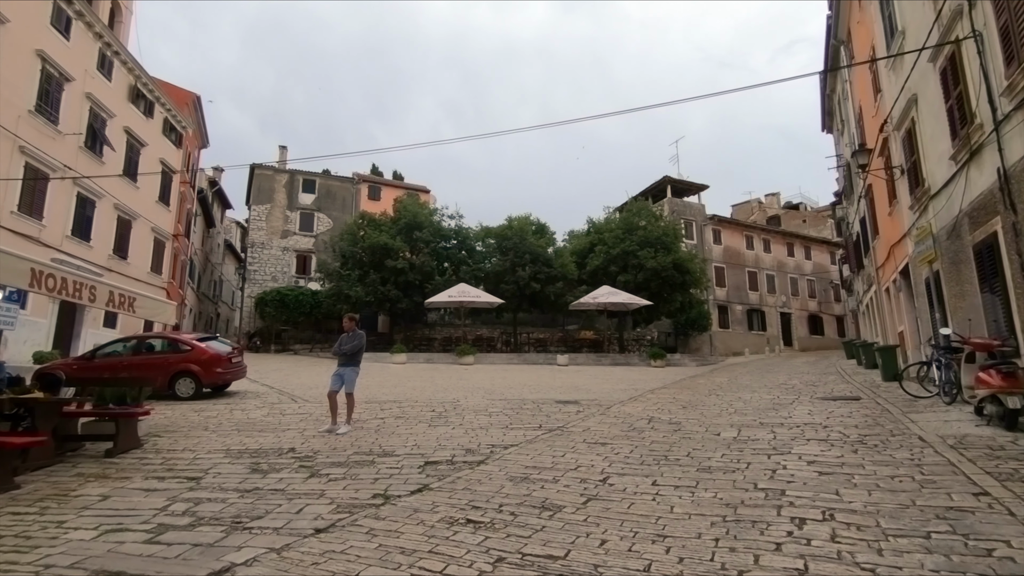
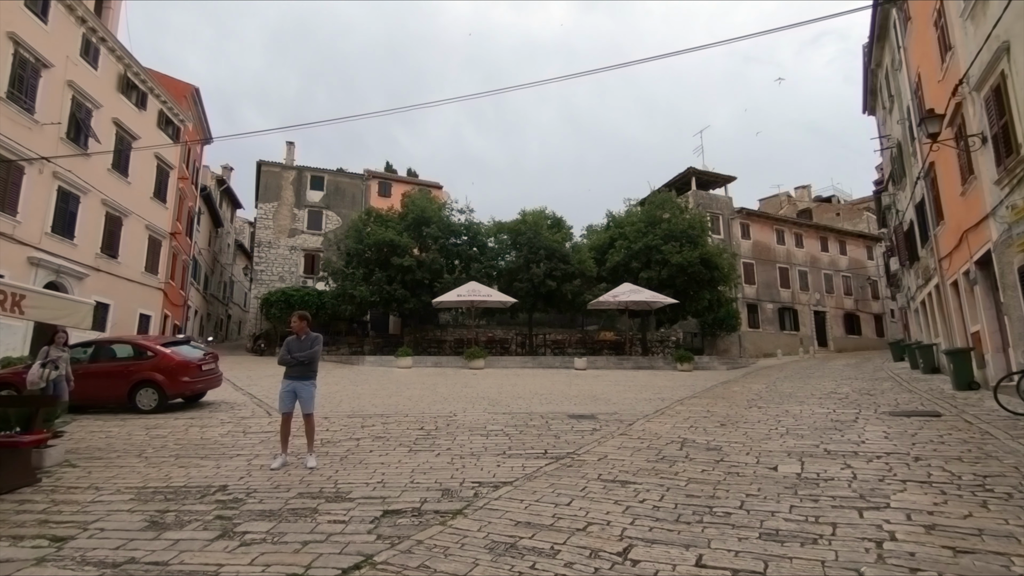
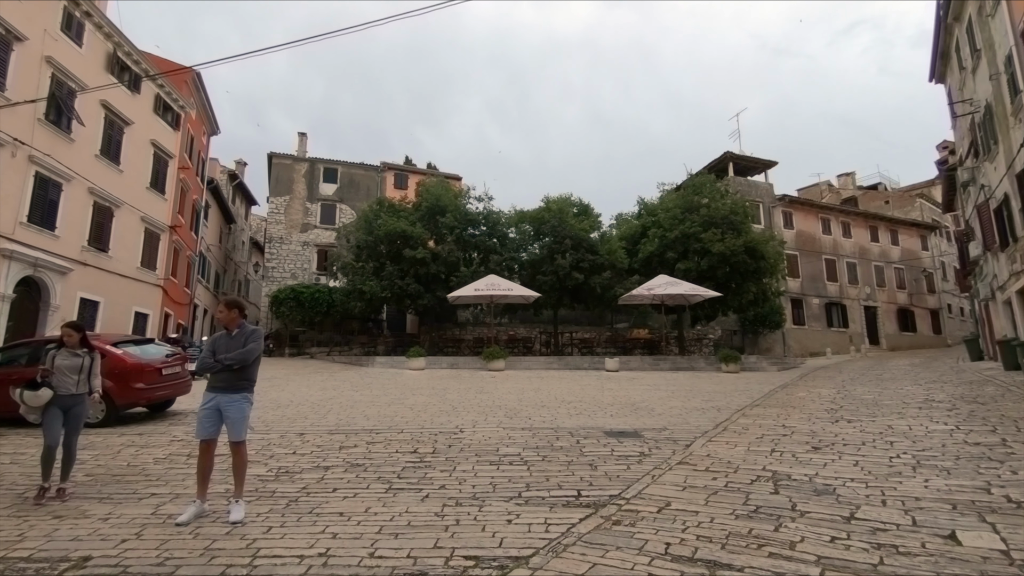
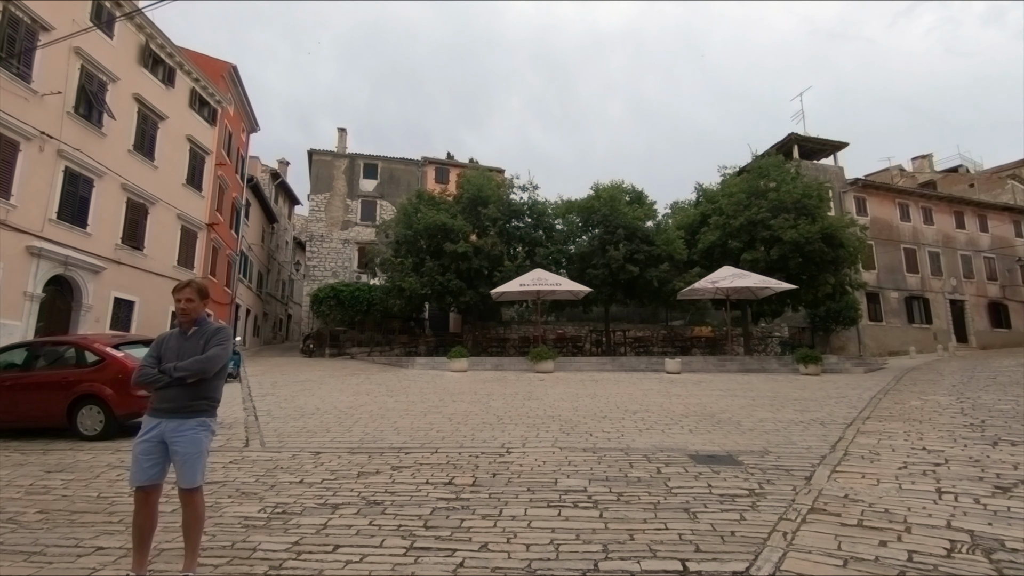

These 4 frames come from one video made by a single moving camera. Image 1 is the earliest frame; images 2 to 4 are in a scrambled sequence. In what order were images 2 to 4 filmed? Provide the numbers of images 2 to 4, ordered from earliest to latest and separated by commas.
2, 3, 4
